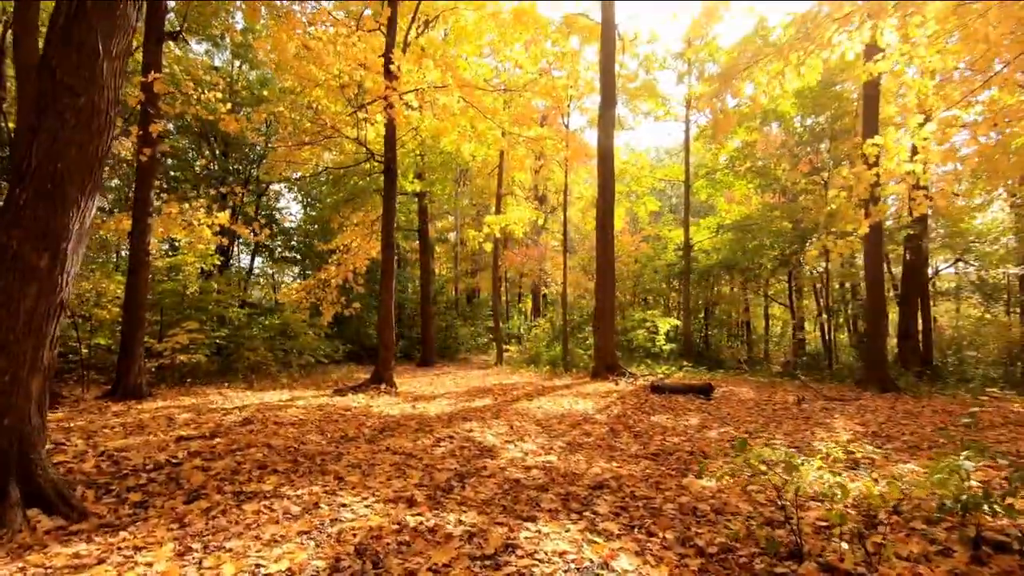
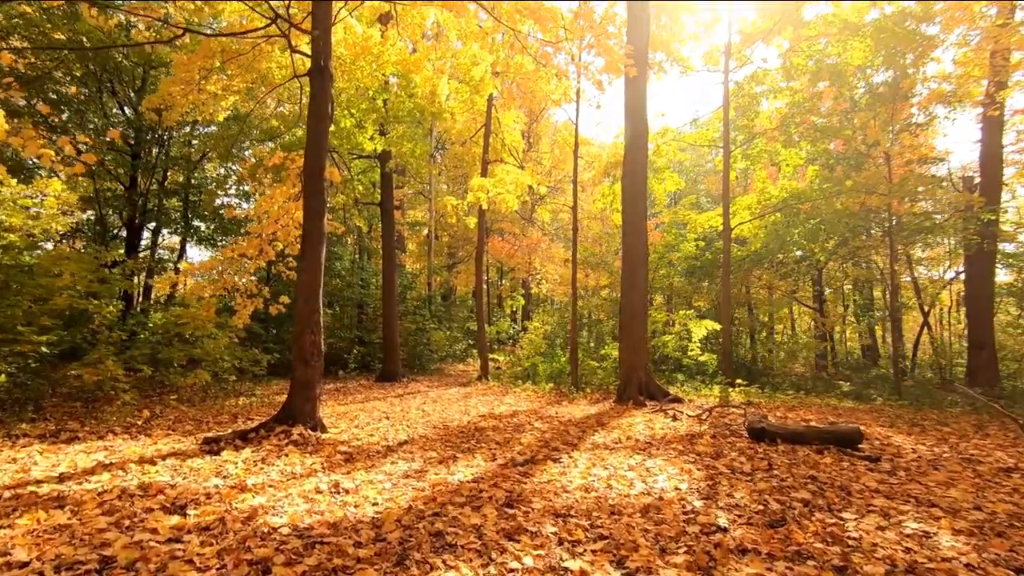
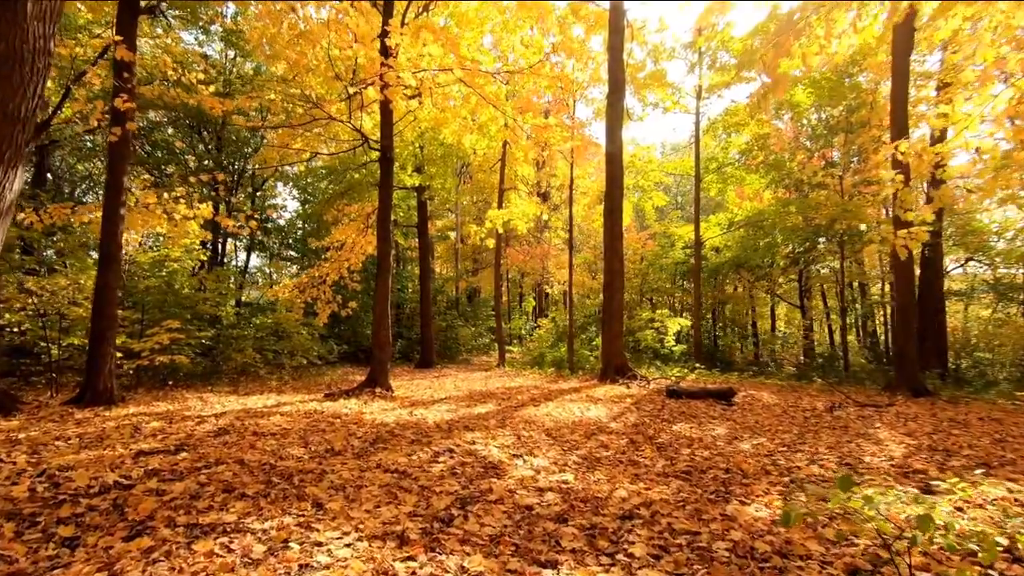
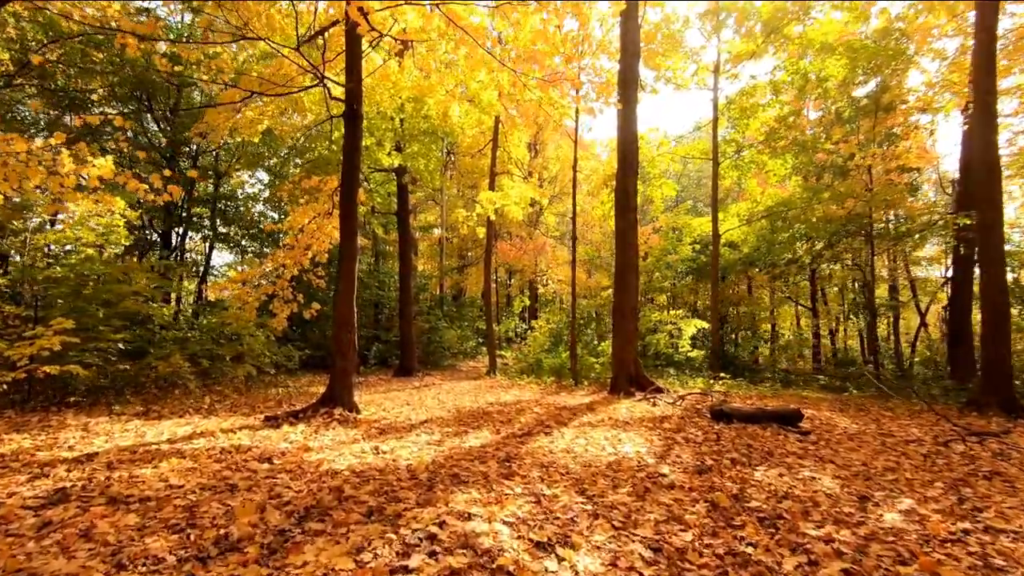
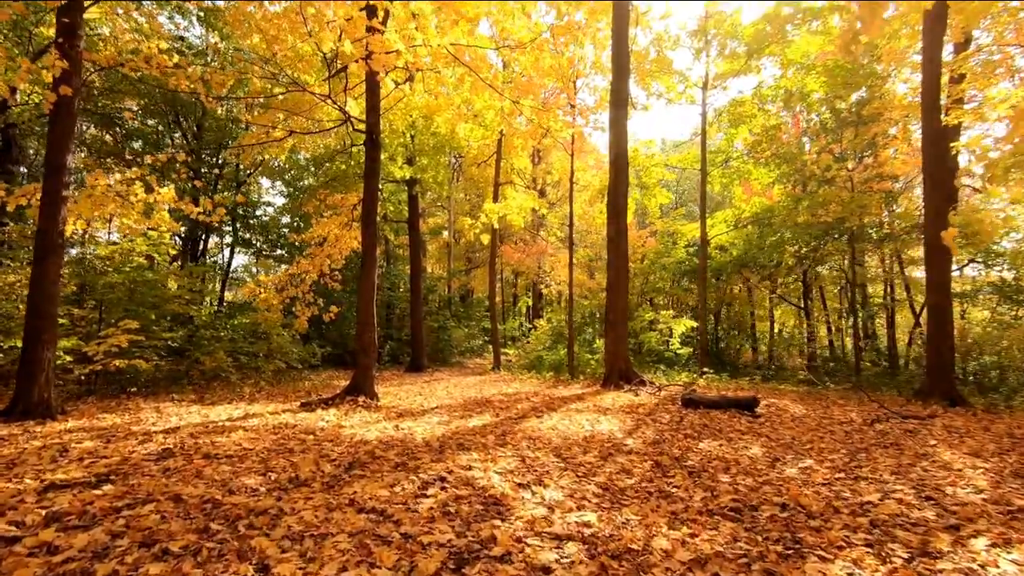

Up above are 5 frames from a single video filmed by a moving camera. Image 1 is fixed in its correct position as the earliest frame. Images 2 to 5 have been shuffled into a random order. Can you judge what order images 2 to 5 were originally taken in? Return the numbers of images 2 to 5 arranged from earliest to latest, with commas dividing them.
3, 5, 4, 2
